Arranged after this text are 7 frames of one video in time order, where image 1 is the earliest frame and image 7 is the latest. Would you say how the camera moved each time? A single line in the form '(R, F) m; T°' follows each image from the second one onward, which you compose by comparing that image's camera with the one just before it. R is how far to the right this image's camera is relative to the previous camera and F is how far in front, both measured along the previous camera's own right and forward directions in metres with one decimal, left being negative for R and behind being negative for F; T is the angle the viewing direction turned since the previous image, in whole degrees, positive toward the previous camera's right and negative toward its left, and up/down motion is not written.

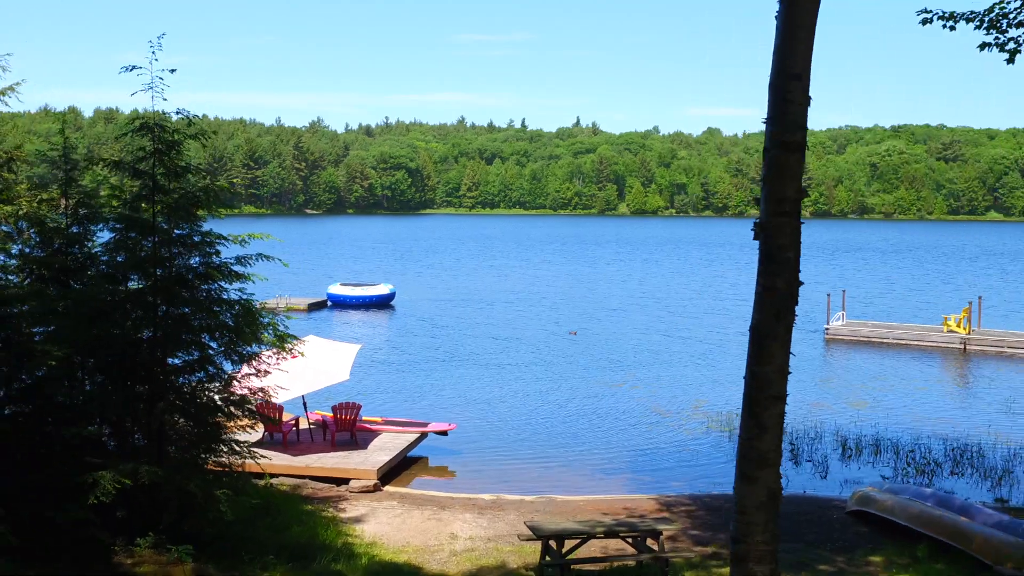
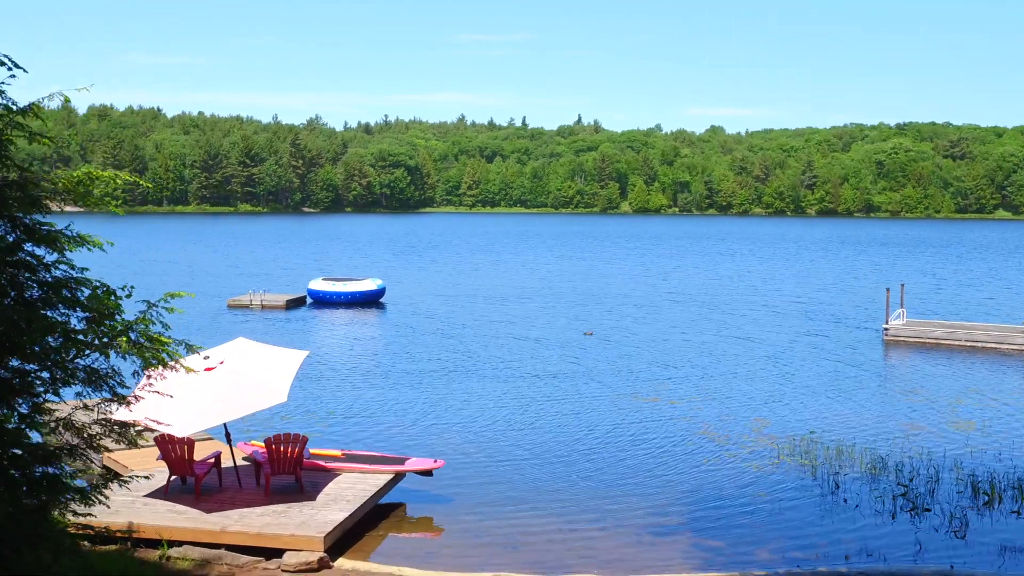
(-0.1, +4.7) m; 0°
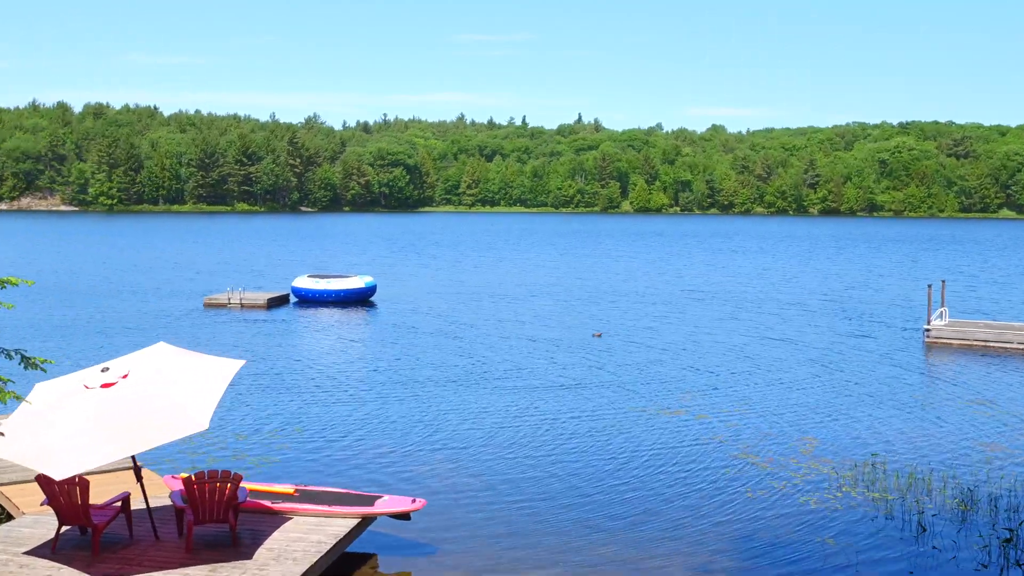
(0.0, +2.7) m; 0°
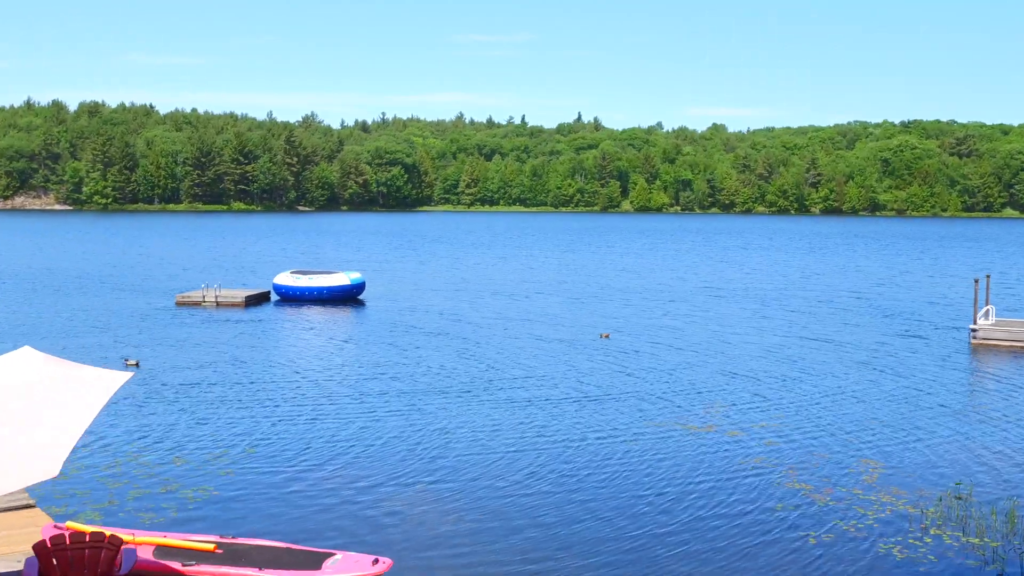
(0.0, +2.5) m; 0°
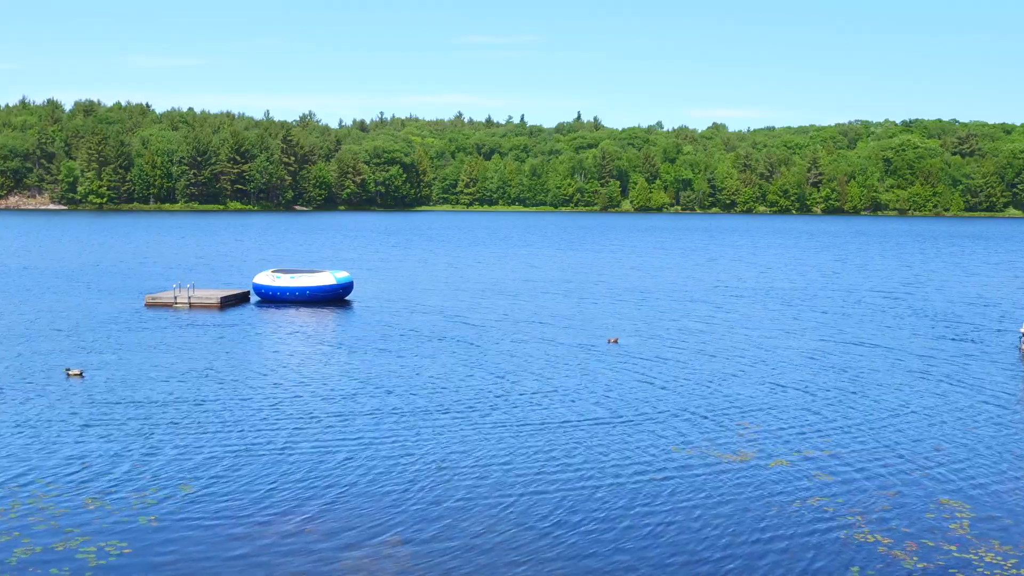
(+0.1, +2.2) m; 0°
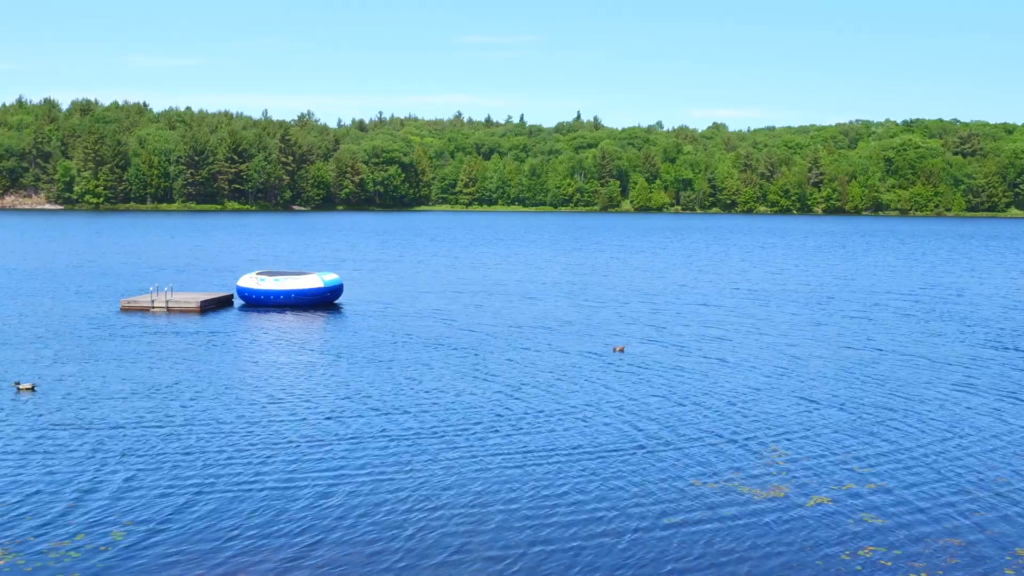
(+0.1, +1.5) m; 0°
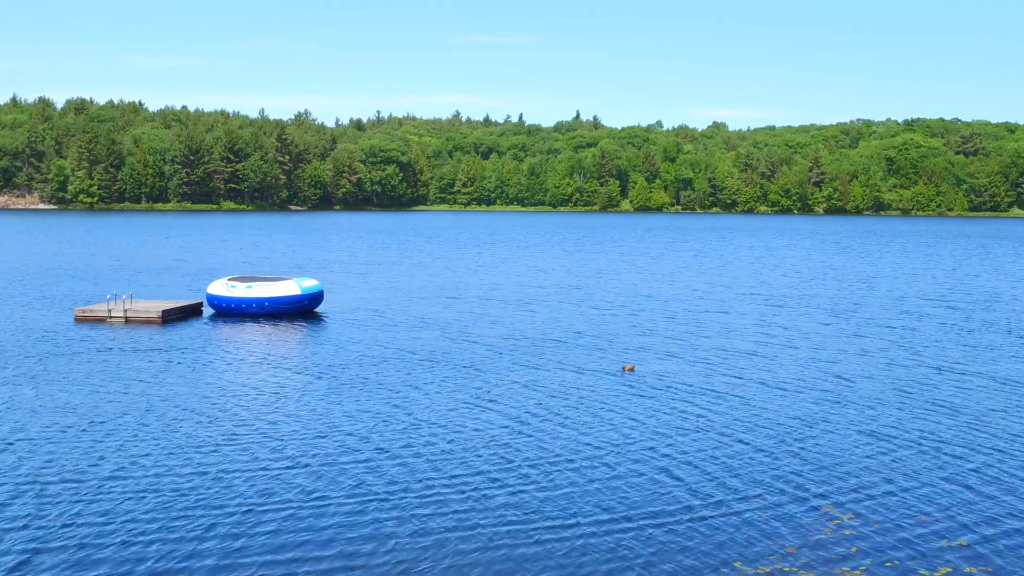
(+0.1, +2.3) m; 0°
